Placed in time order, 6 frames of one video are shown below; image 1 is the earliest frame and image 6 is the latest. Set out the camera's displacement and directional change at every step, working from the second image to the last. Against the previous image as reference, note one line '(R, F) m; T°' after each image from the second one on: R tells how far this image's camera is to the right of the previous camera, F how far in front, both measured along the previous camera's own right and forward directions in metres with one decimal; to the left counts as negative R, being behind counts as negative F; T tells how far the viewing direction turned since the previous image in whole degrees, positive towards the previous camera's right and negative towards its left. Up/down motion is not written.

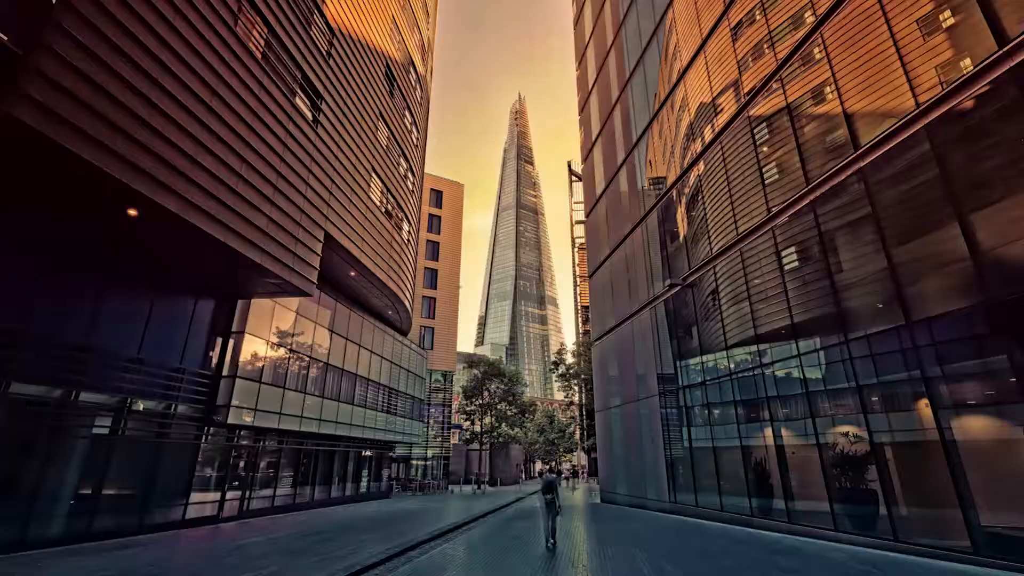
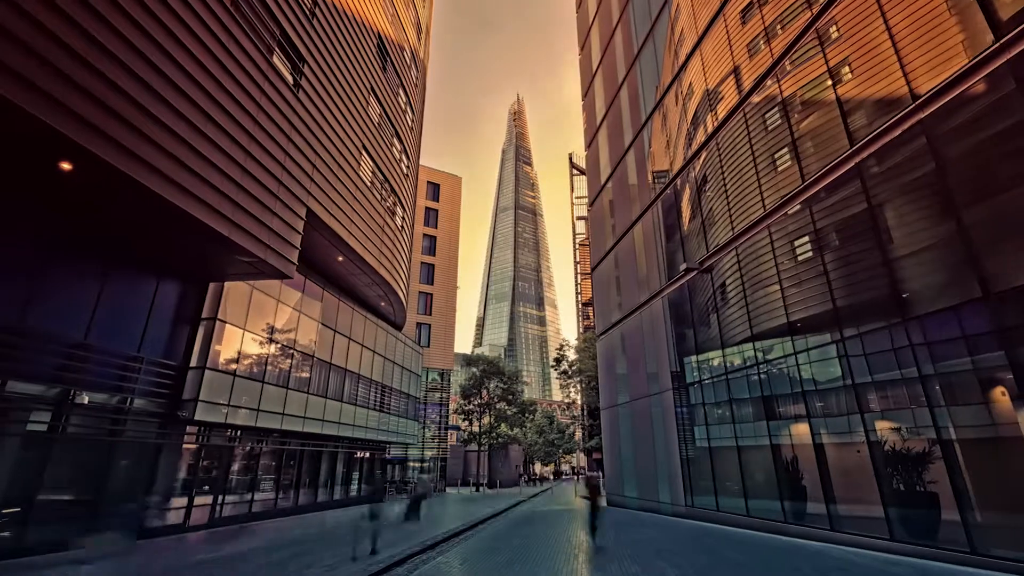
(-0.1, +1.2) m; 0°
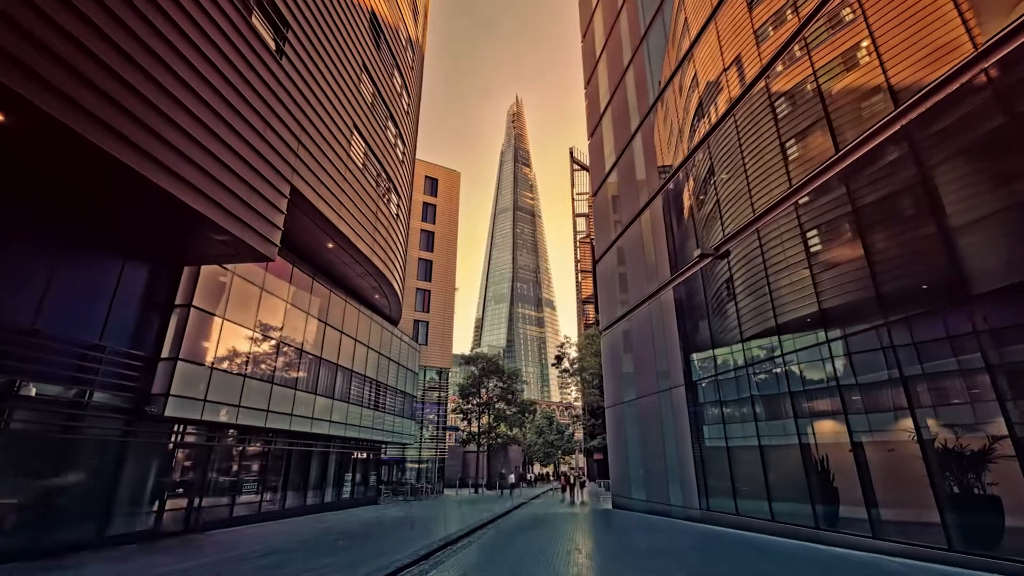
(-0.1, +0.9) m; 0°
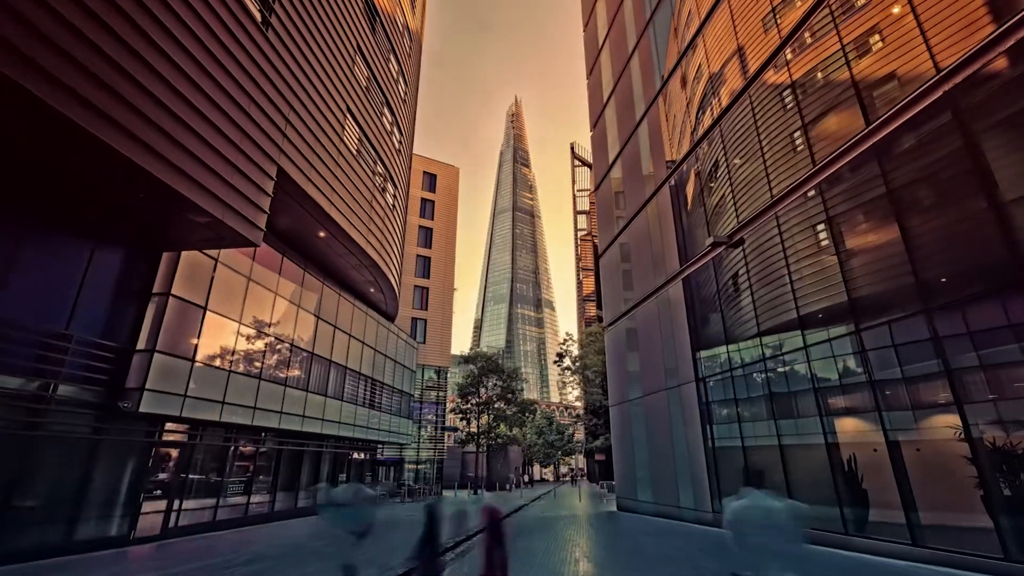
(-0.1, +0.7) m; 0°
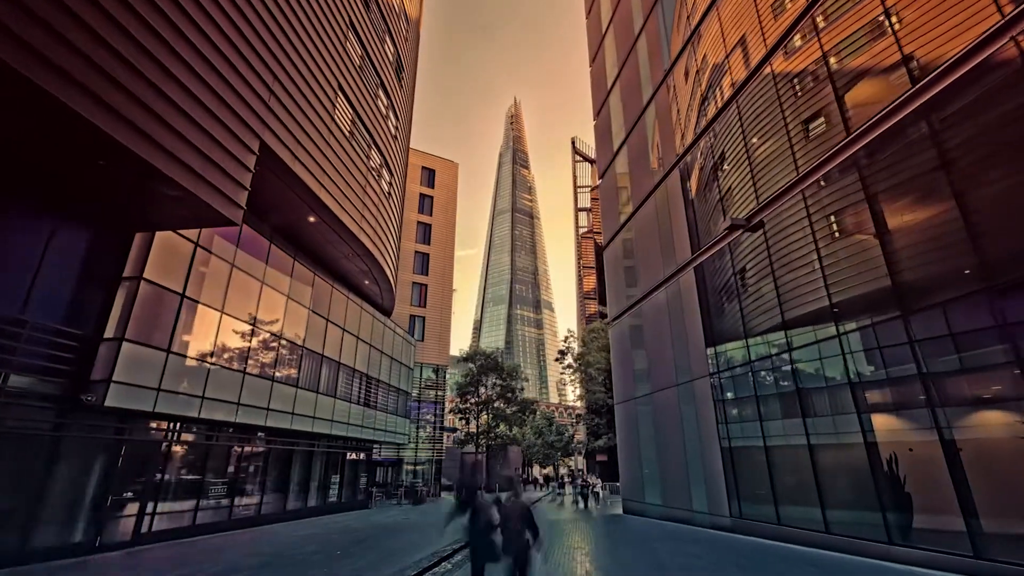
(-0.1, +0.8) m; 0°
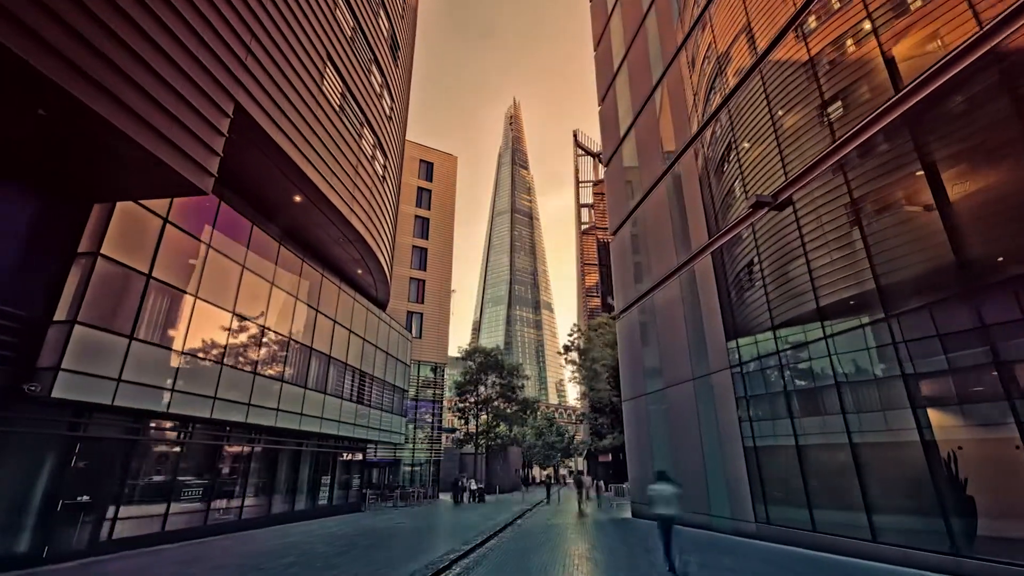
(-0.1, +0.9) m; 0°
